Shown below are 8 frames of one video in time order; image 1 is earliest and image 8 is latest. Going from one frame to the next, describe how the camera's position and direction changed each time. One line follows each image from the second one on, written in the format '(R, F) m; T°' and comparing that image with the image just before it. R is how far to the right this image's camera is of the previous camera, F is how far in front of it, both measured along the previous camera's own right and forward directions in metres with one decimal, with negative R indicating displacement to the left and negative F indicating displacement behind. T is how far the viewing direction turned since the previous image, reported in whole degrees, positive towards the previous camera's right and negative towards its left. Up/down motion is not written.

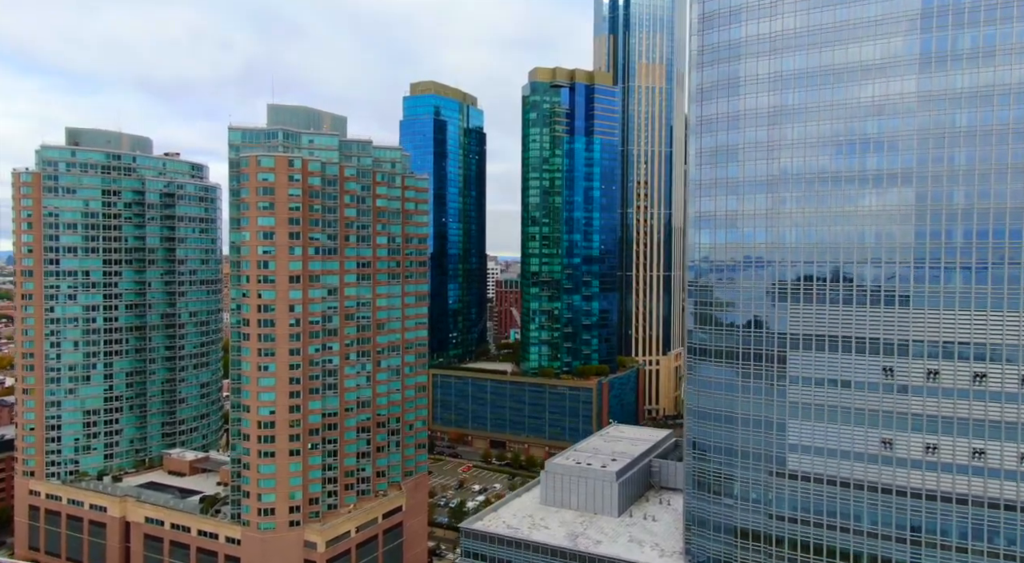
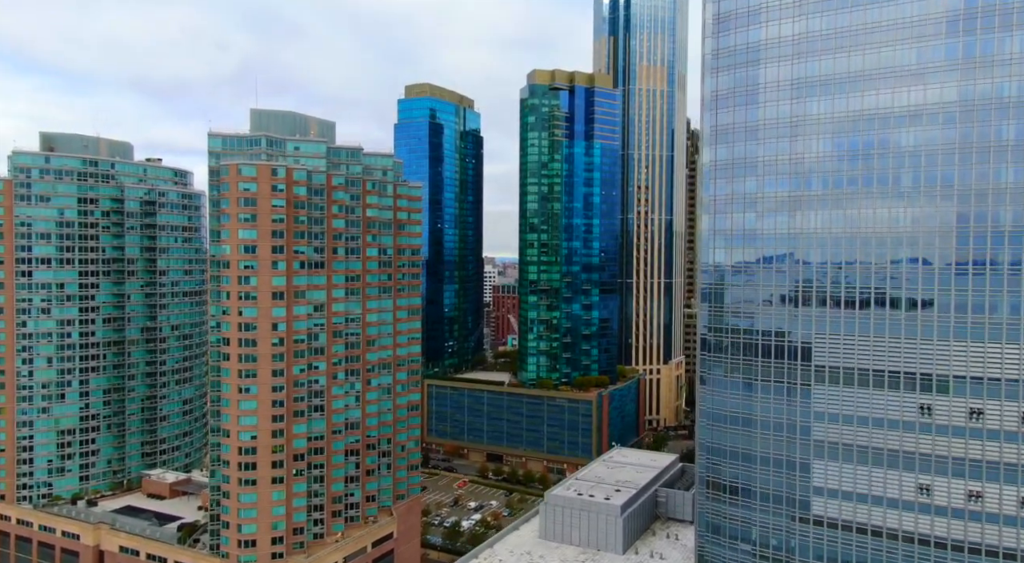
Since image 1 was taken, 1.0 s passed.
(0.0, +6.0) m; 0°
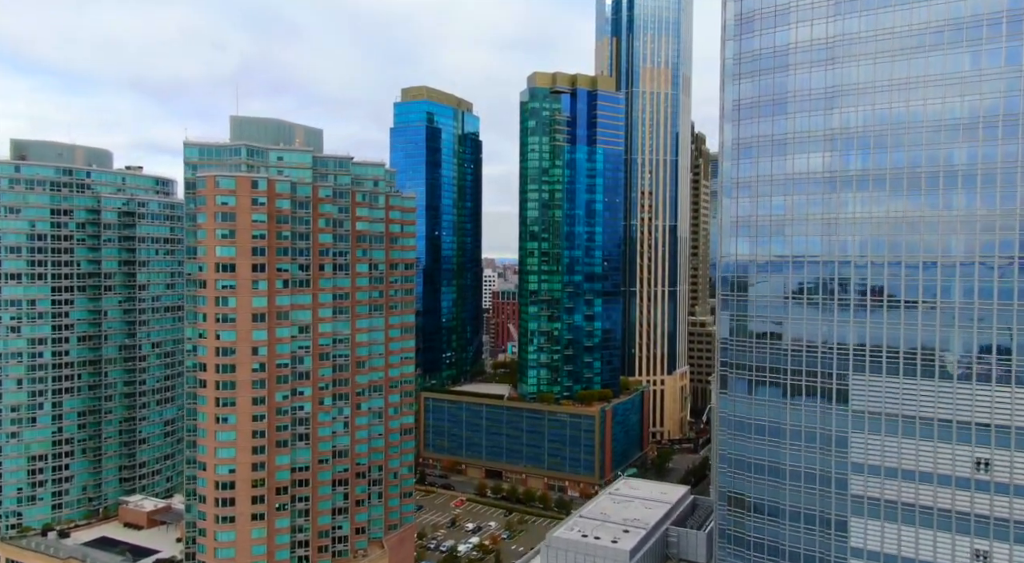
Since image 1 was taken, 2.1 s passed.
(+0.1, +6.9) m; 0°
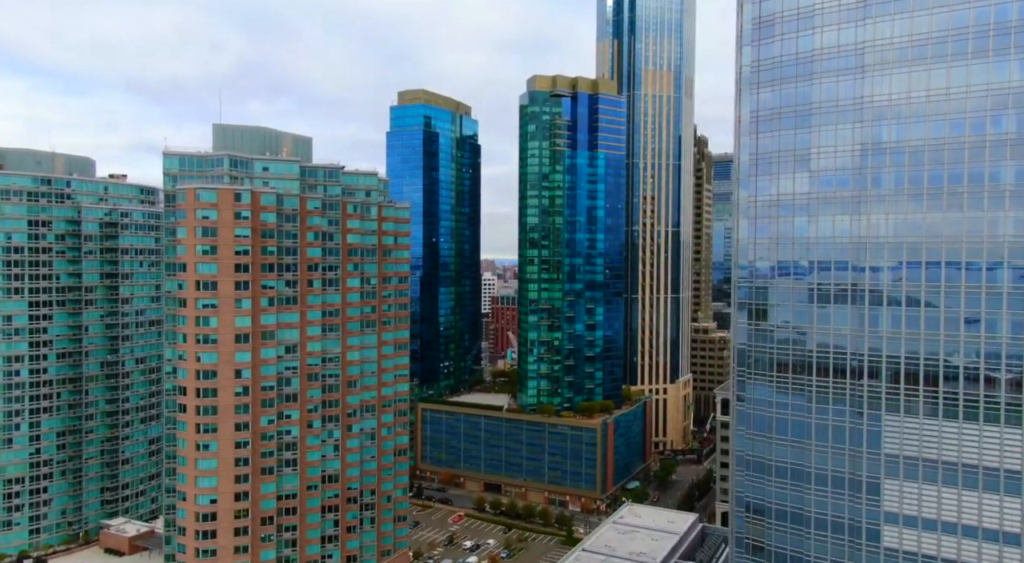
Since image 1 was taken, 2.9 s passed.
(+0.1, +5.0) m; 0°
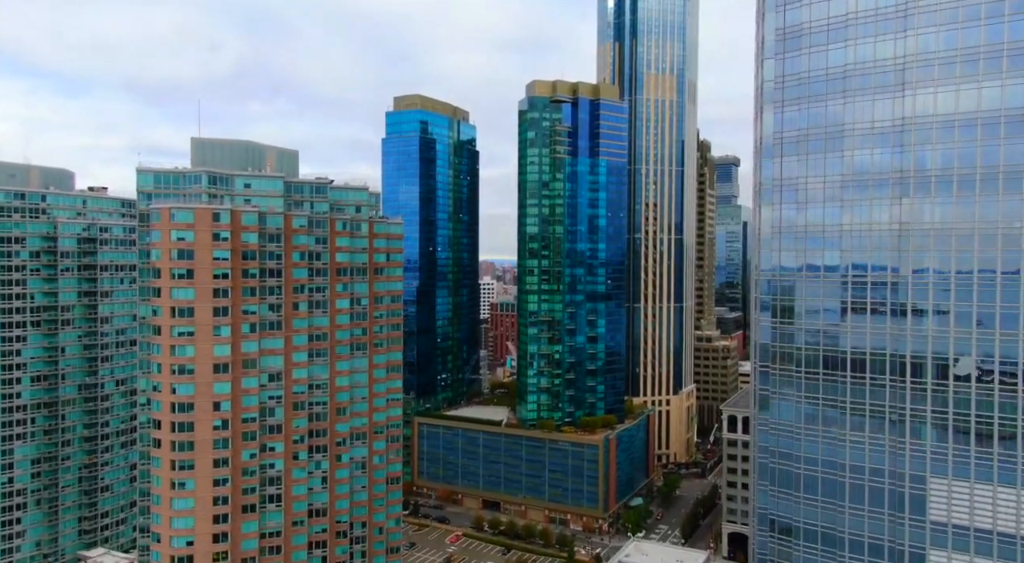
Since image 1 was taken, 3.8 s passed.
(+0.2, +5.5) m; 0°
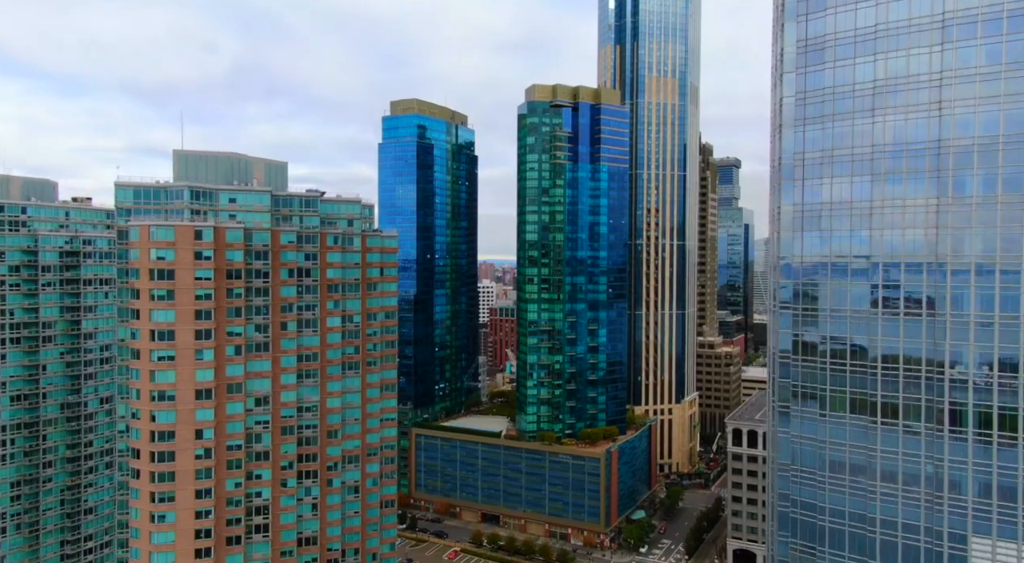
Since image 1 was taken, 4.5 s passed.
(+0.1, +4.0) m; 0°
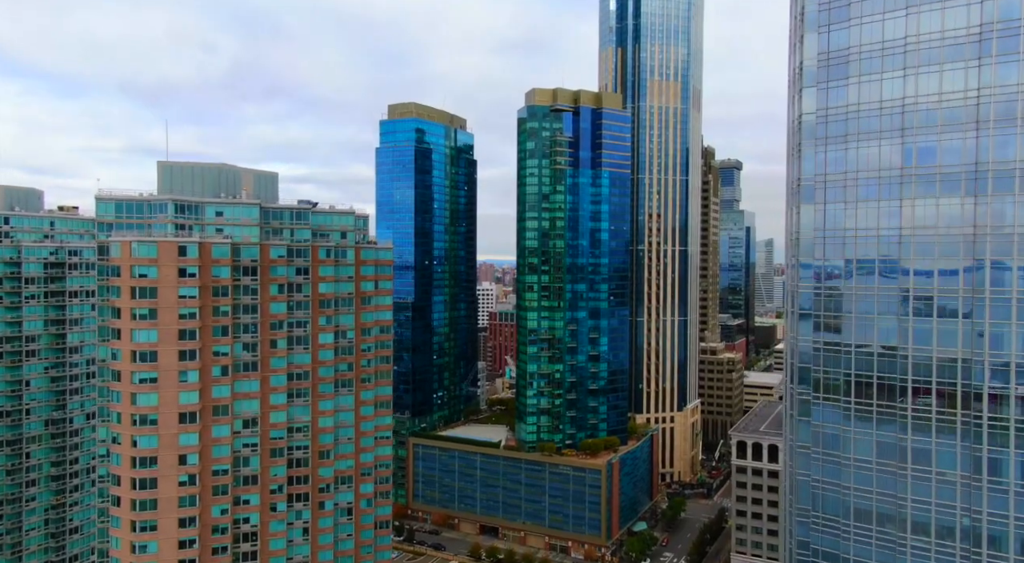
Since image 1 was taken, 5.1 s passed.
(+0.1, +3.3) m; 0°
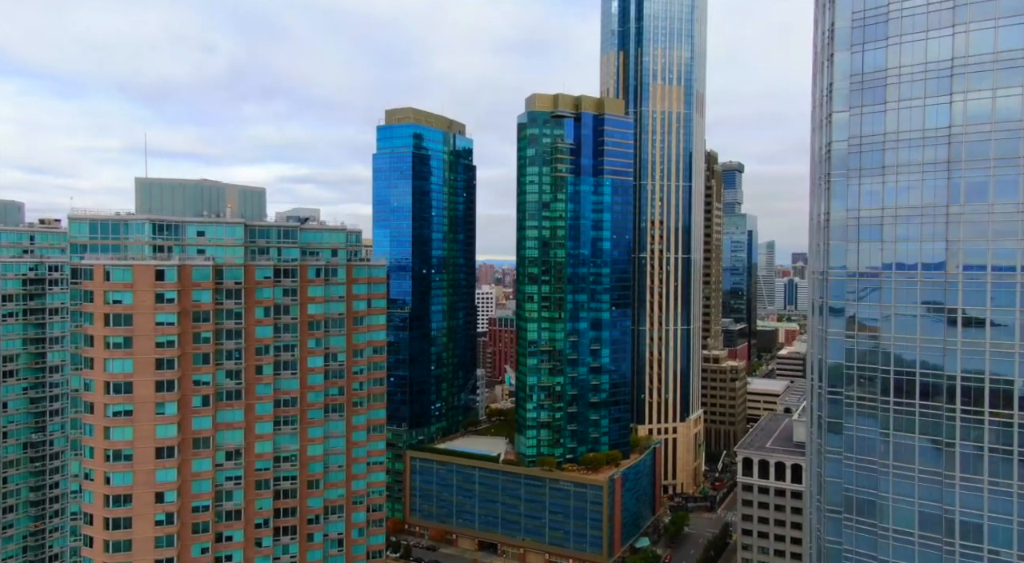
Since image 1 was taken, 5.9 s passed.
(+0.1, +4.3) m; 0°
